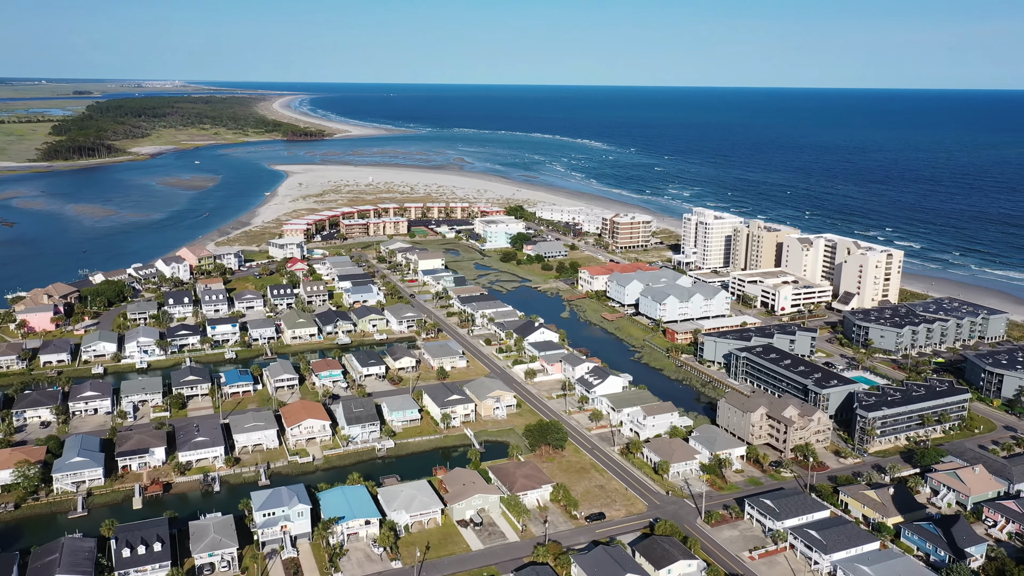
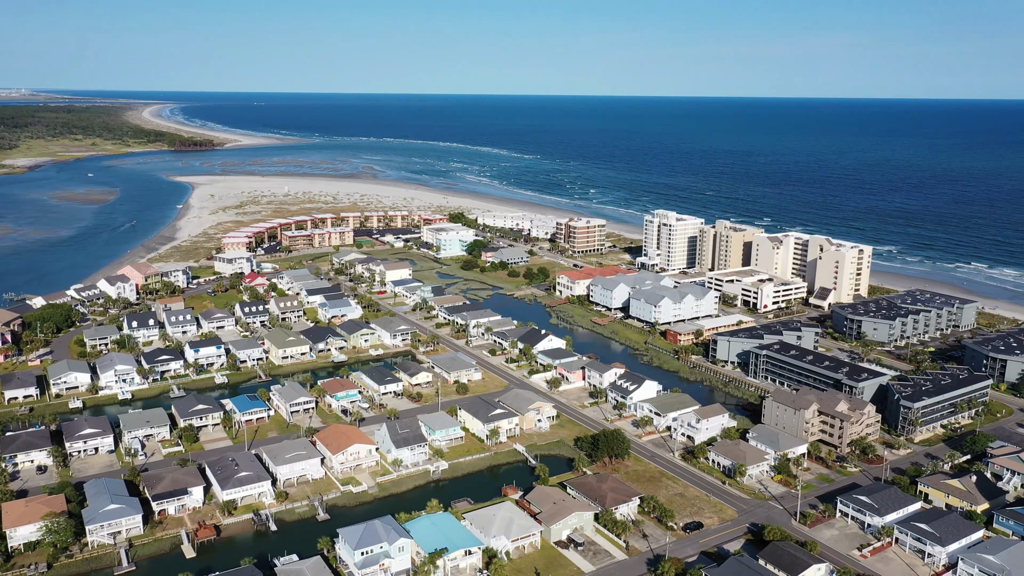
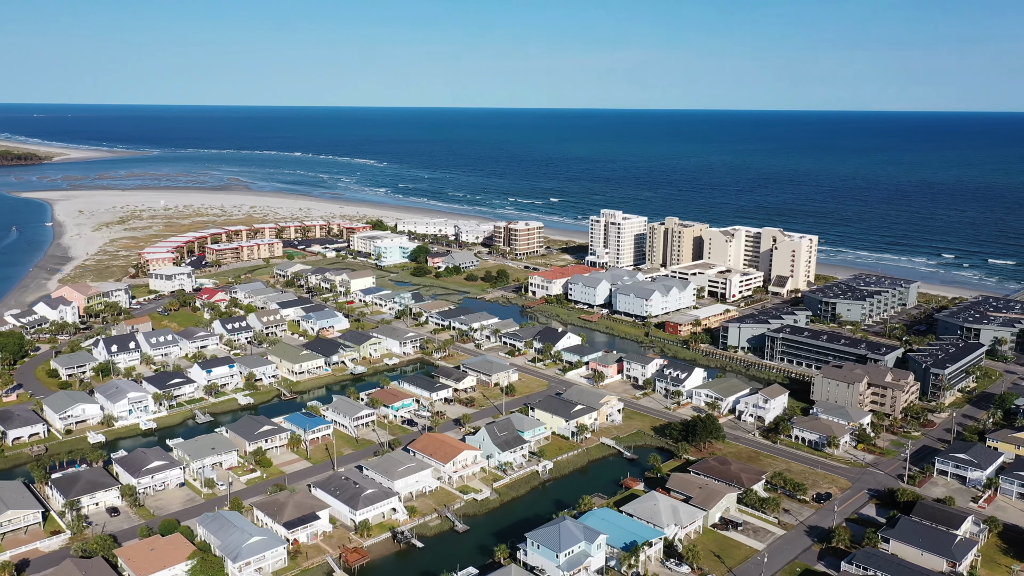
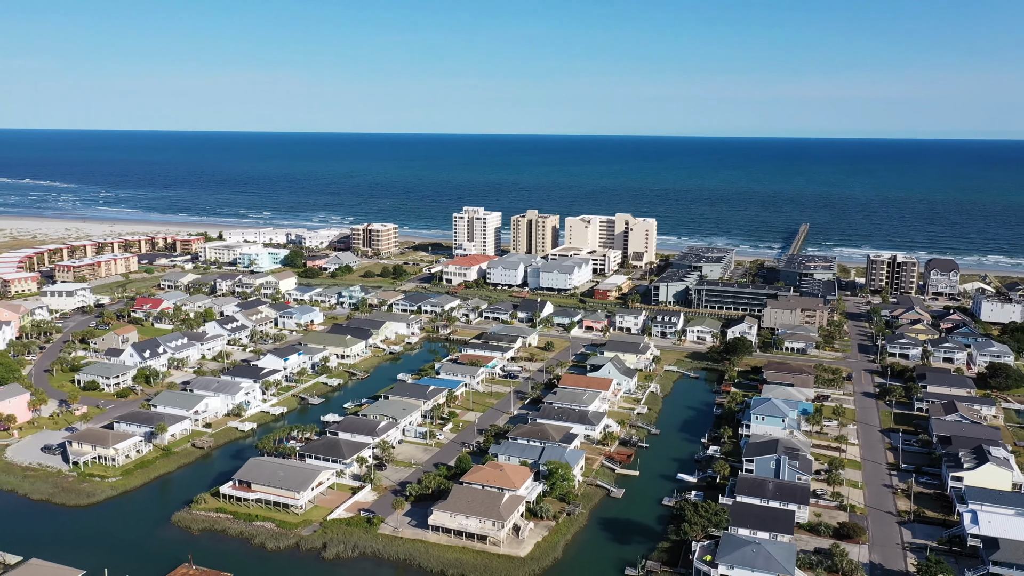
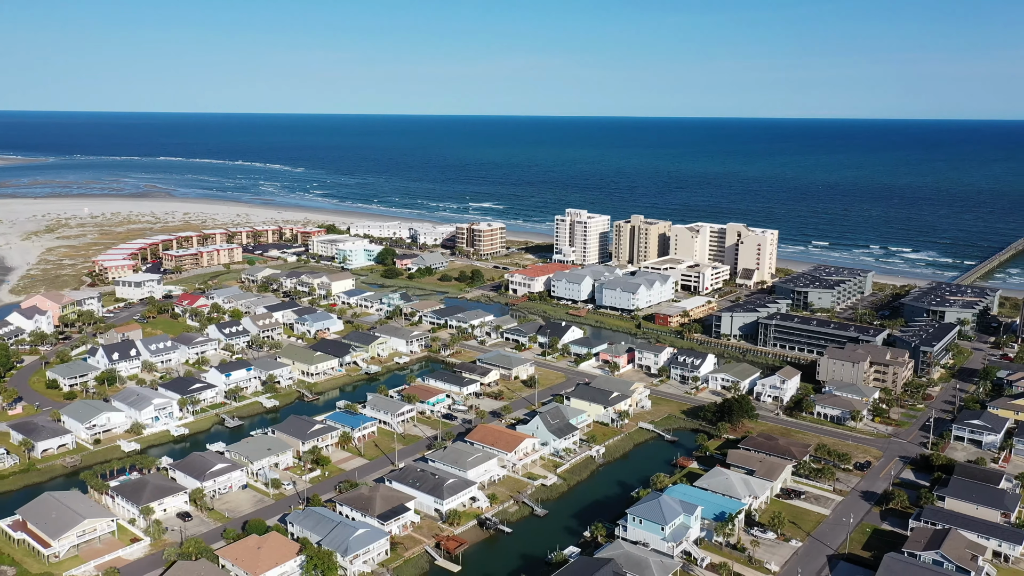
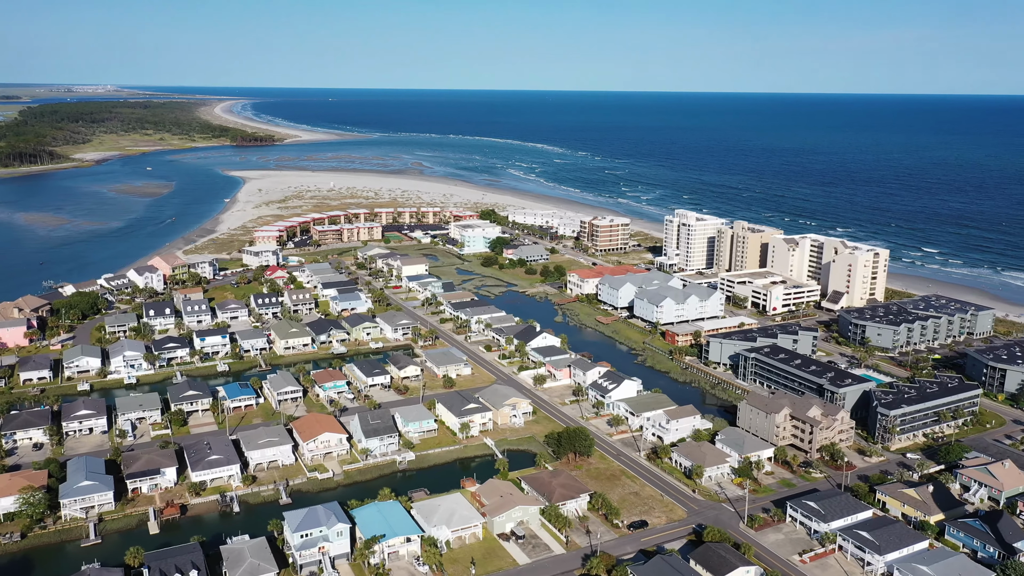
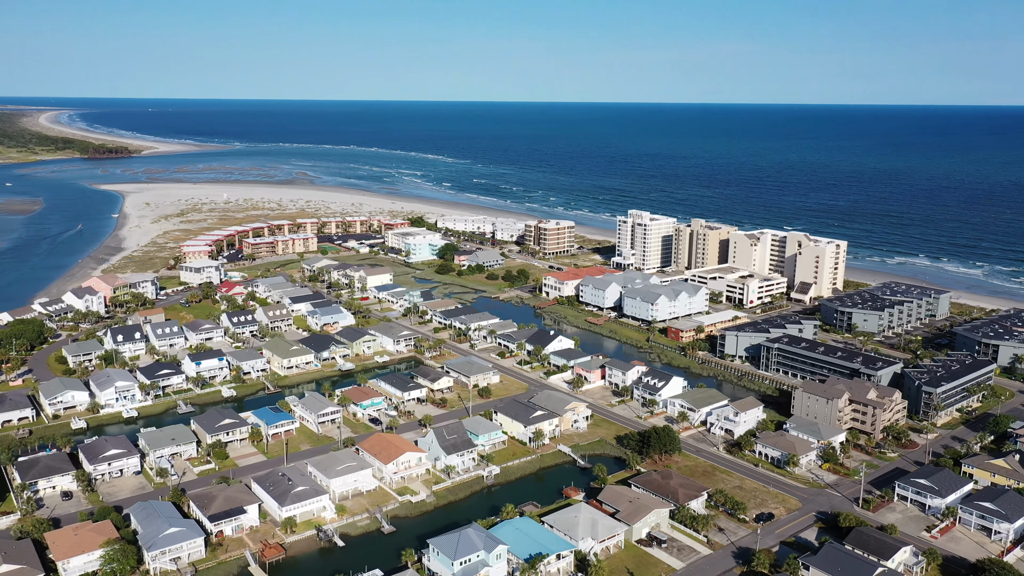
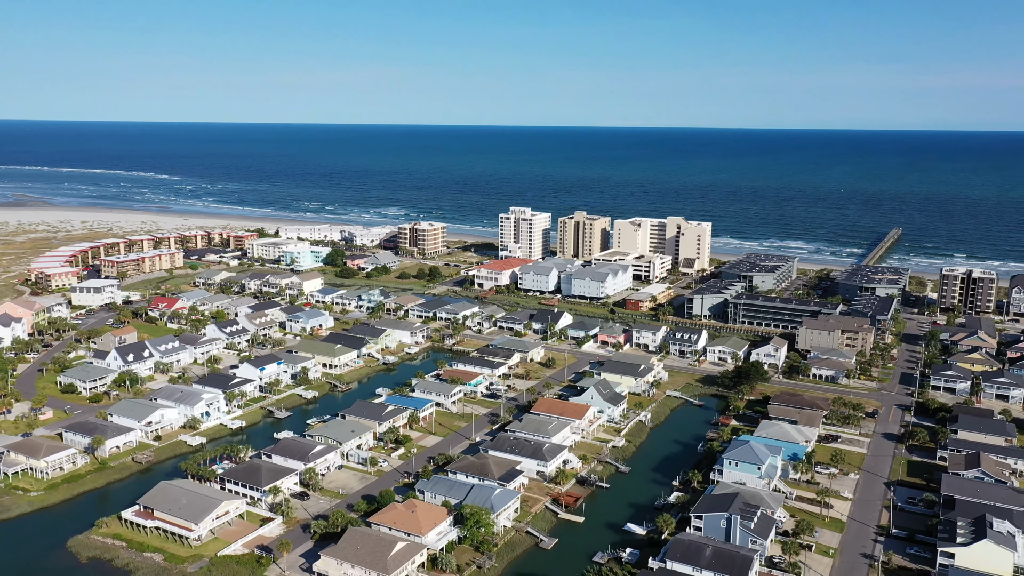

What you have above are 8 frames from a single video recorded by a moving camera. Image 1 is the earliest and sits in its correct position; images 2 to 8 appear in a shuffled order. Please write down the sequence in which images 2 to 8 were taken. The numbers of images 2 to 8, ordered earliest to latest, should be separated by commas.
6, 2, 7, 3, 5, 8, 4
